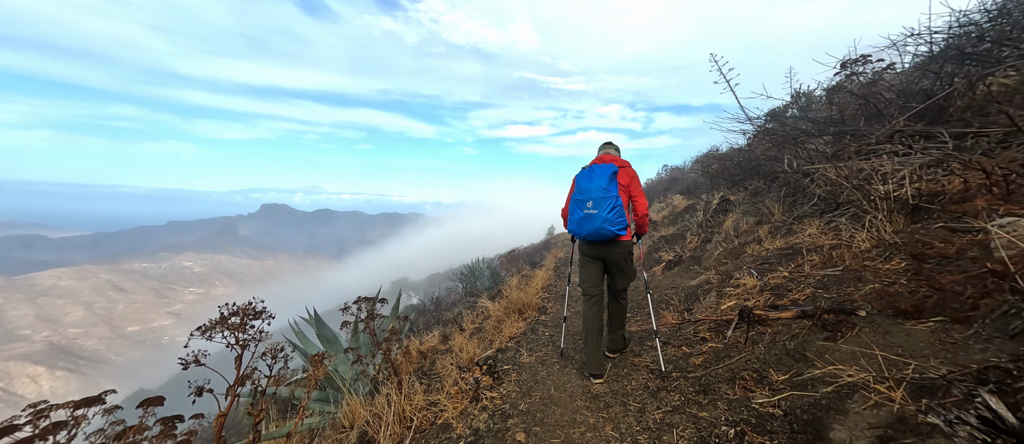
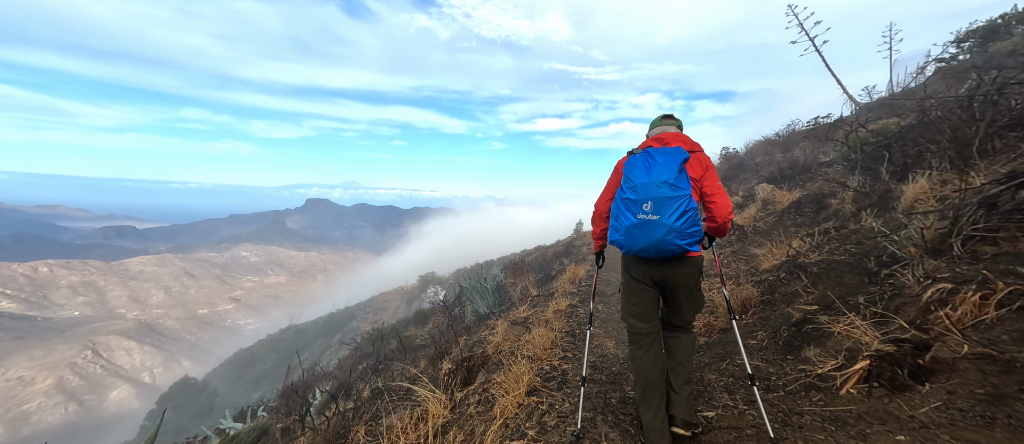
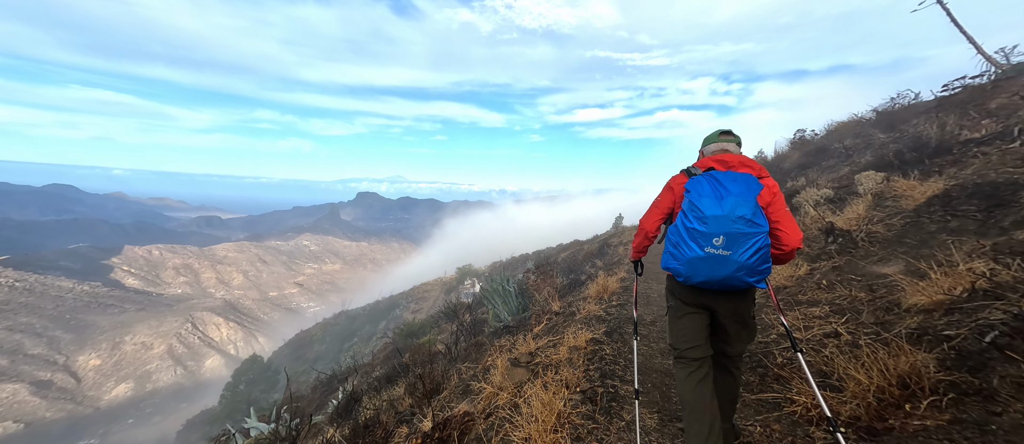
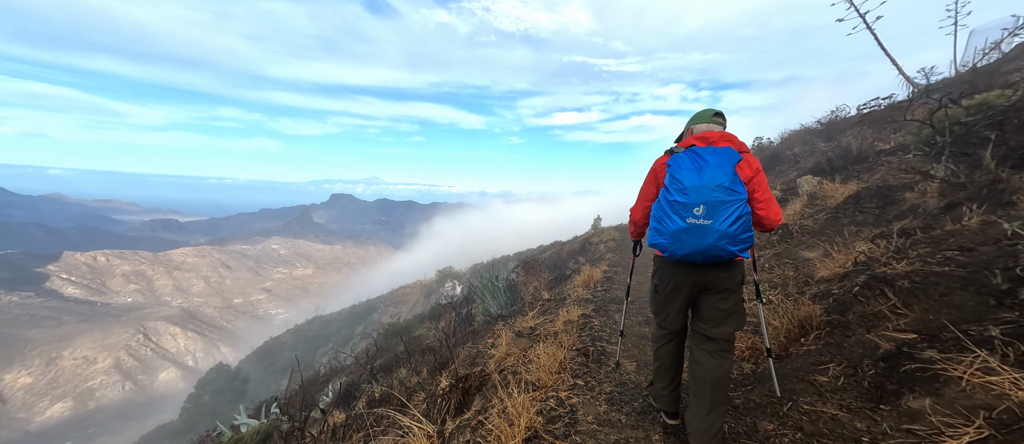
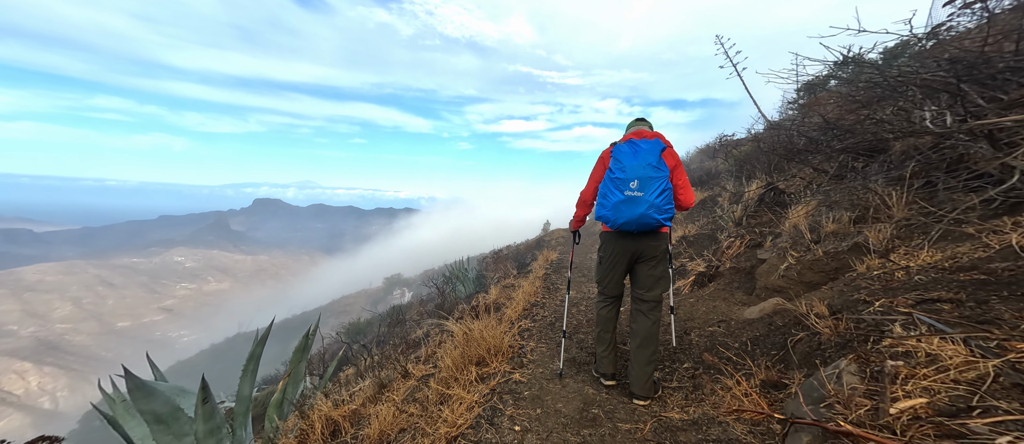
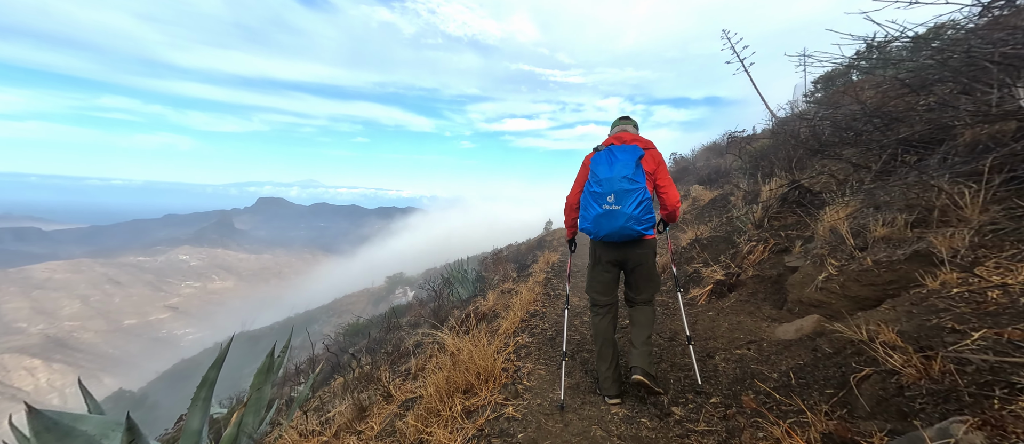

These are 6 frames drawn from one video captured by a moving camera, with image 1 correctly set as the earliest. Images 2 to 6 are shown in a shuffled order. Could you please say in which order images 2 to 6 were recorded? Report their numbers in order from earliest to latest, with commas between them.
5, 6, 2, 4, 3
